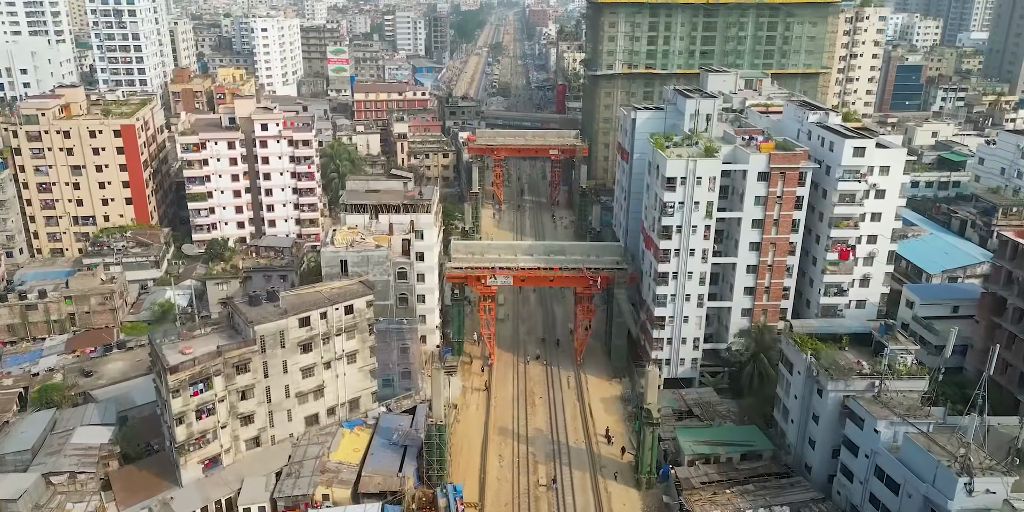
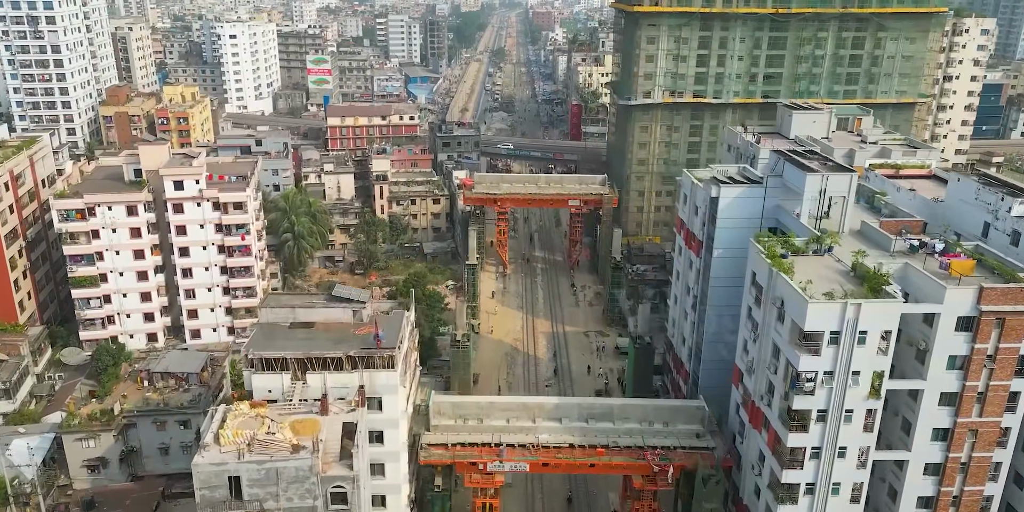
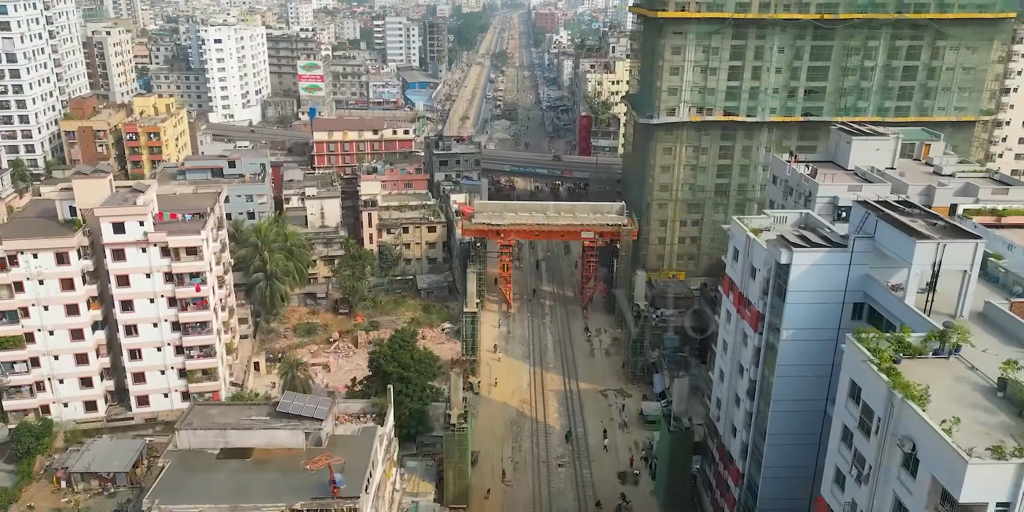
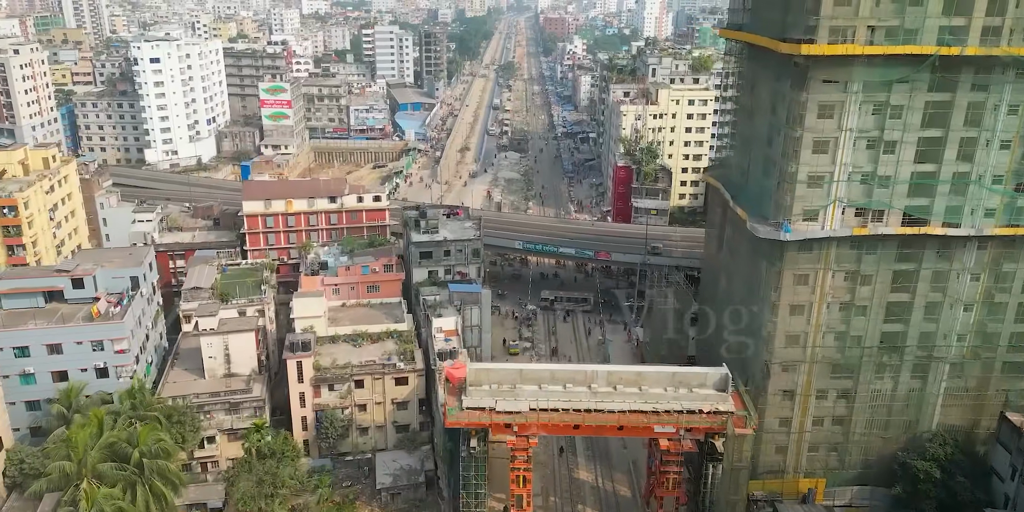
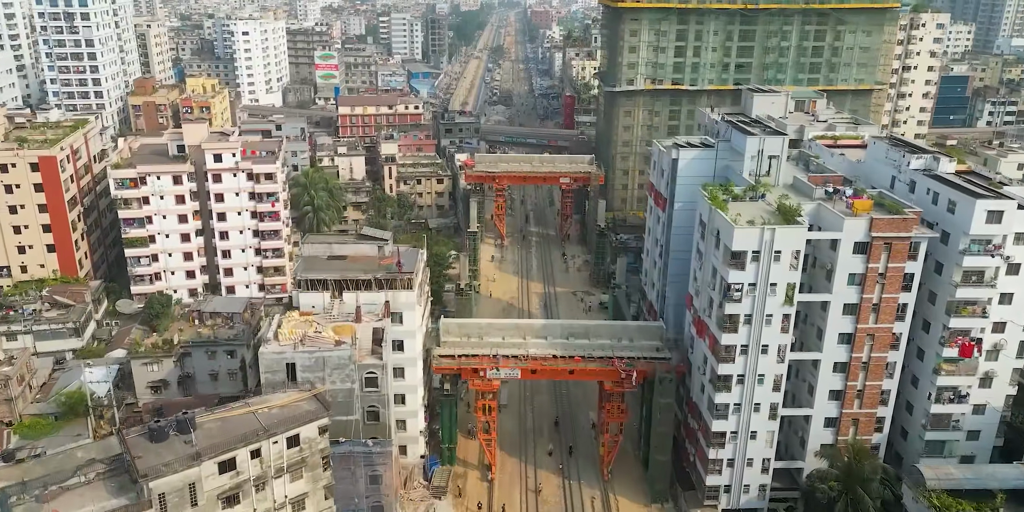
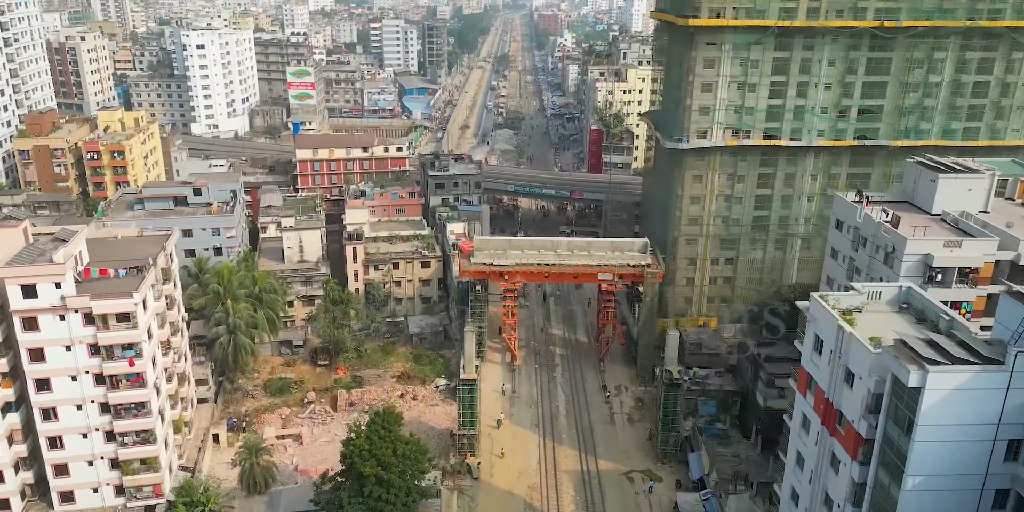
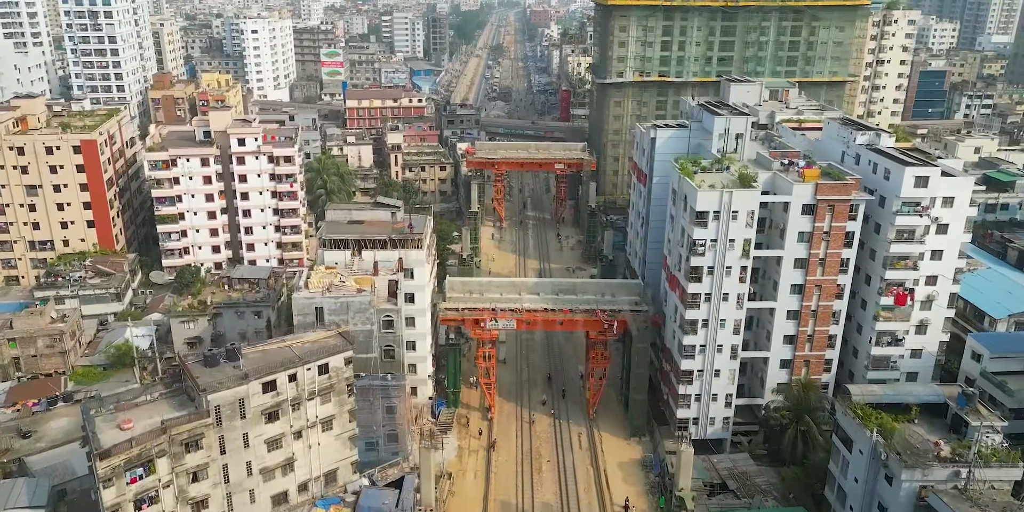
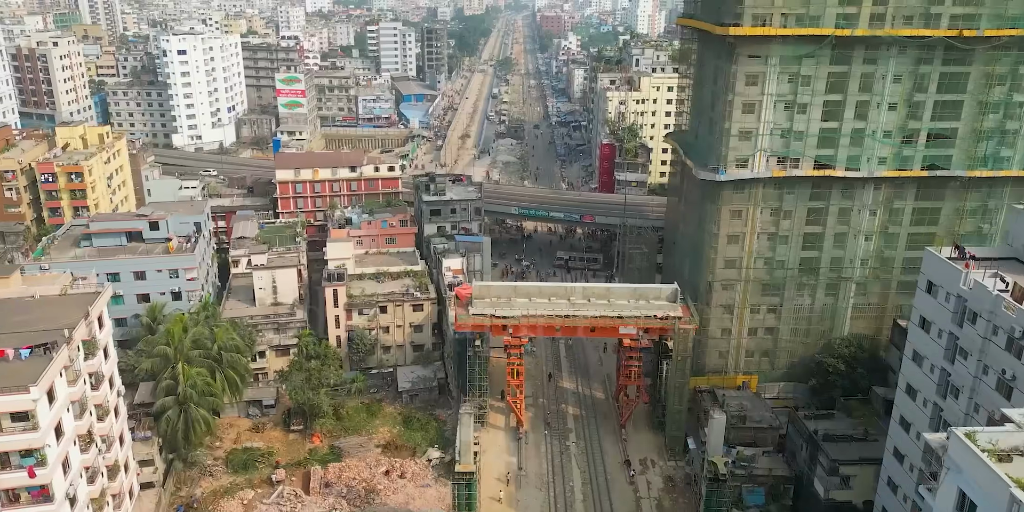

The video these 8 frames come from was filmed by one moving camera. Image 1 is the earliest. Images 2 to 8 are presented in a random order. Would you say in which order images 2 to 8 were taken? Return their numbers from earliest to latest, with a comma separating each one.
7, 5, 2, 3, 6, 8, 4
